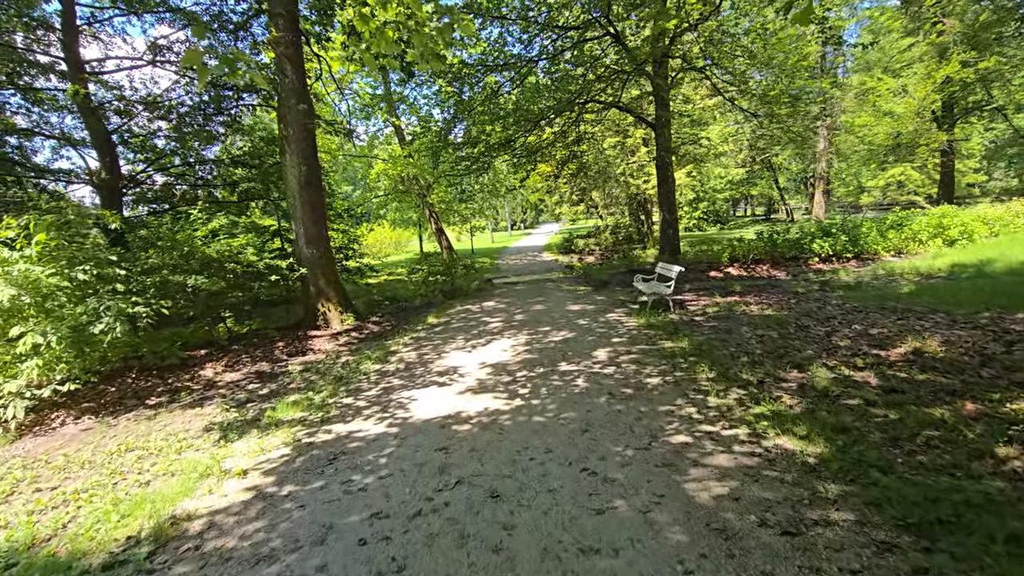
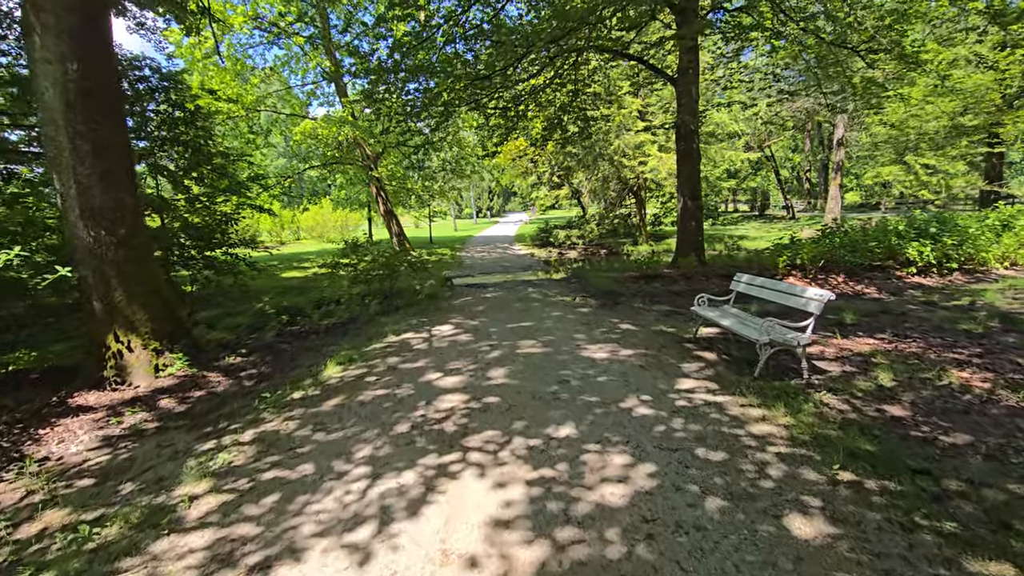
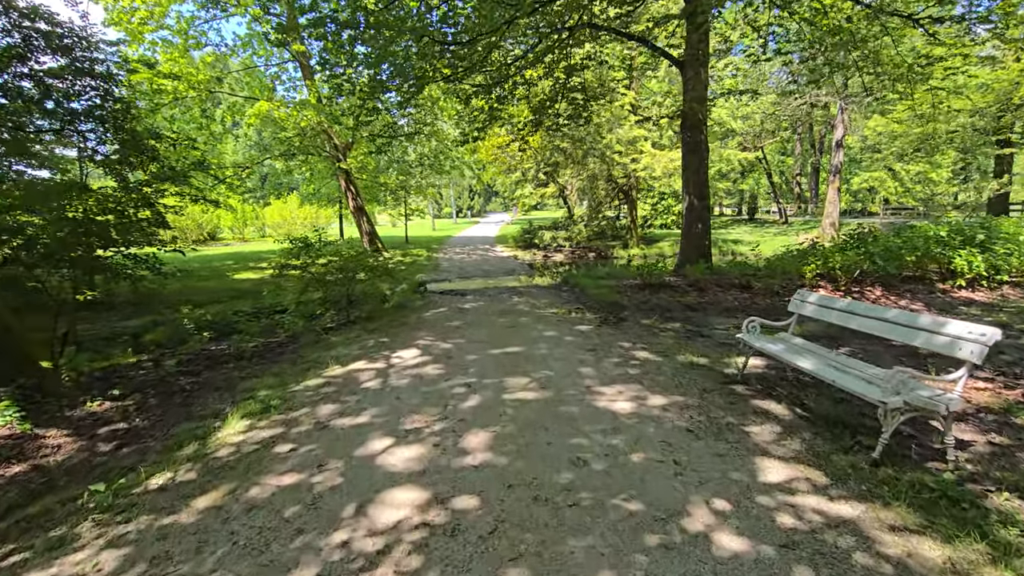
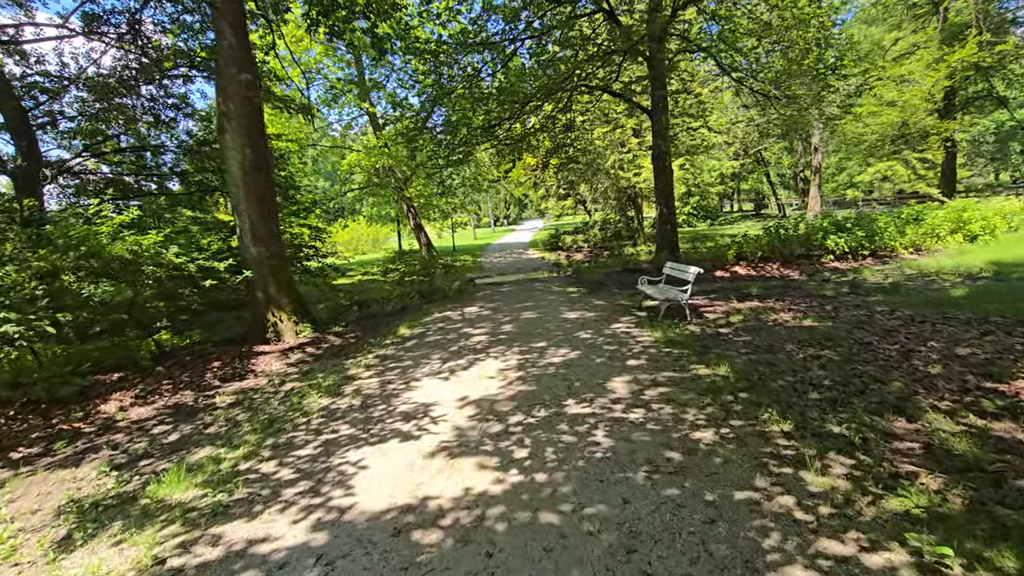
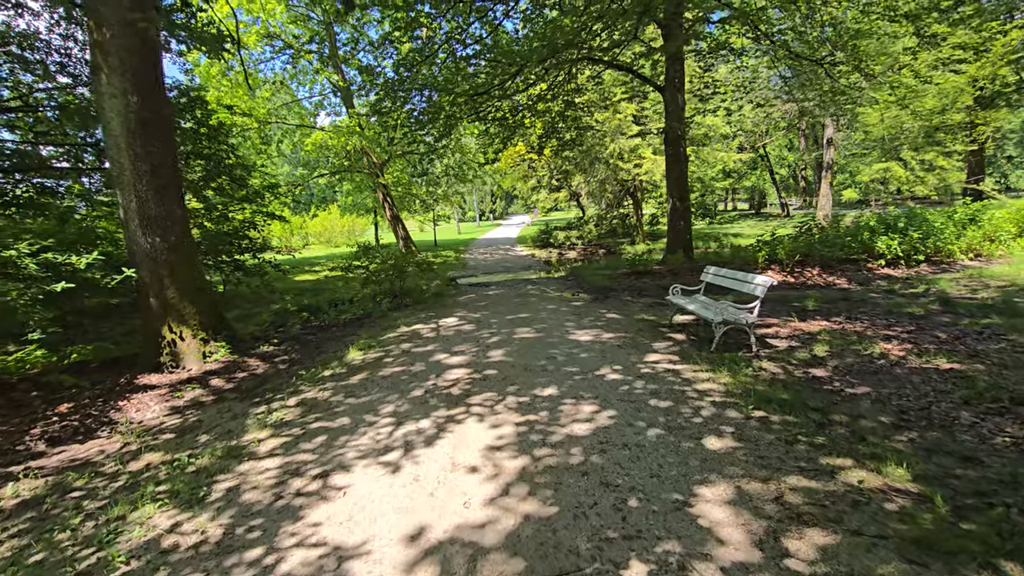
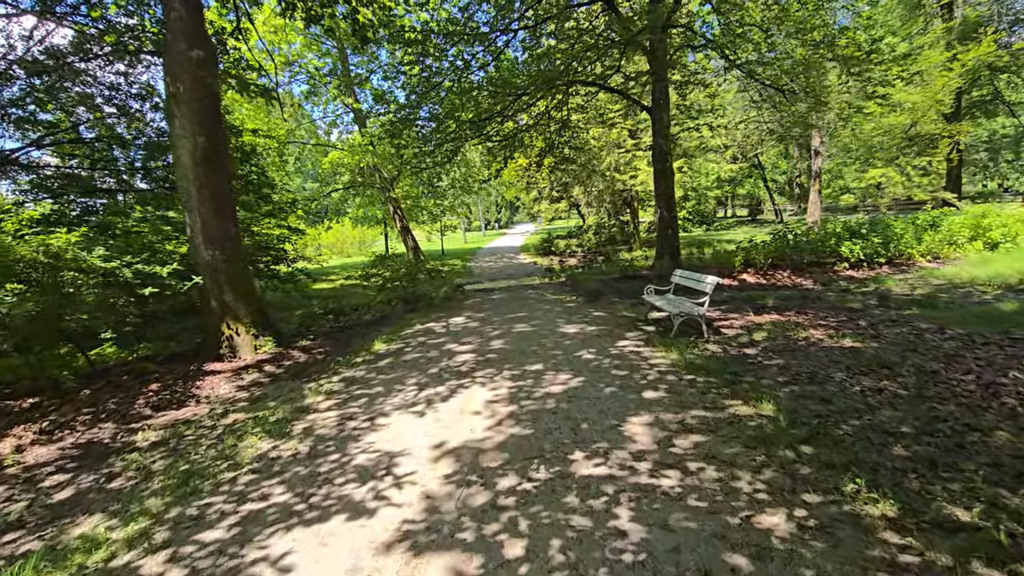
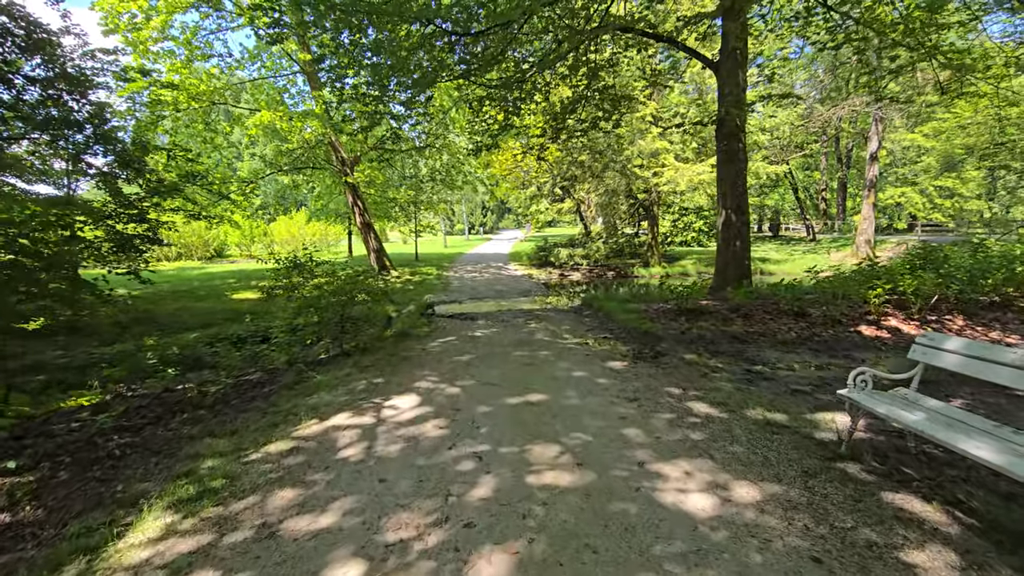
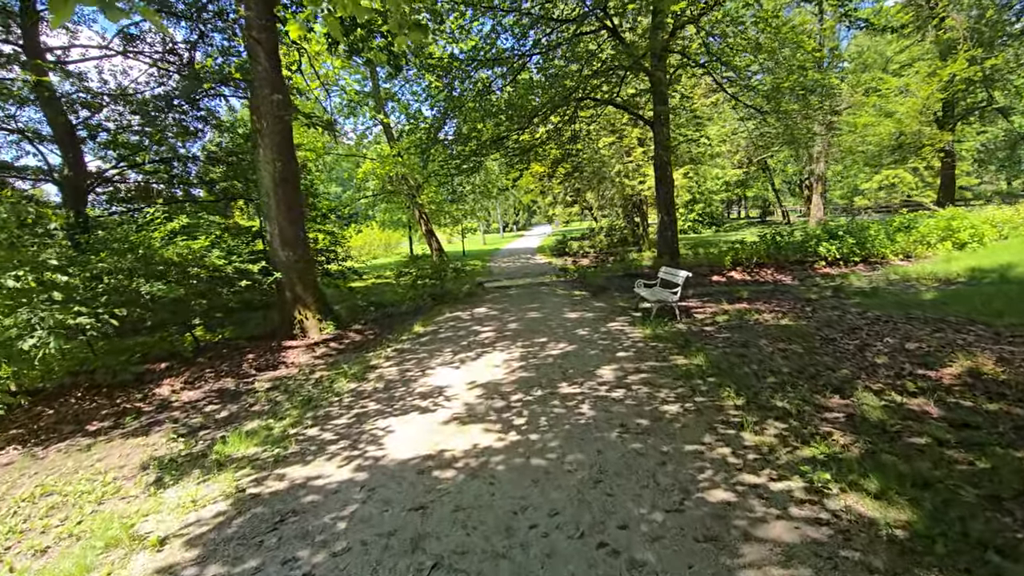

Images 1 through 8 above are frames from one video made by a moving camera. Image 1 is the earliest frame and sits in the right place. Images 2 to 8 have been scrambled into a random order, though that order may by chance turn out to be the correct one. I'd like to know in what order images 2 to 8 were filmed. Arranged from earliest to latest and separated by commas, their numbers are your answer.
8, 4, 6, 5, 2, 3, 7
